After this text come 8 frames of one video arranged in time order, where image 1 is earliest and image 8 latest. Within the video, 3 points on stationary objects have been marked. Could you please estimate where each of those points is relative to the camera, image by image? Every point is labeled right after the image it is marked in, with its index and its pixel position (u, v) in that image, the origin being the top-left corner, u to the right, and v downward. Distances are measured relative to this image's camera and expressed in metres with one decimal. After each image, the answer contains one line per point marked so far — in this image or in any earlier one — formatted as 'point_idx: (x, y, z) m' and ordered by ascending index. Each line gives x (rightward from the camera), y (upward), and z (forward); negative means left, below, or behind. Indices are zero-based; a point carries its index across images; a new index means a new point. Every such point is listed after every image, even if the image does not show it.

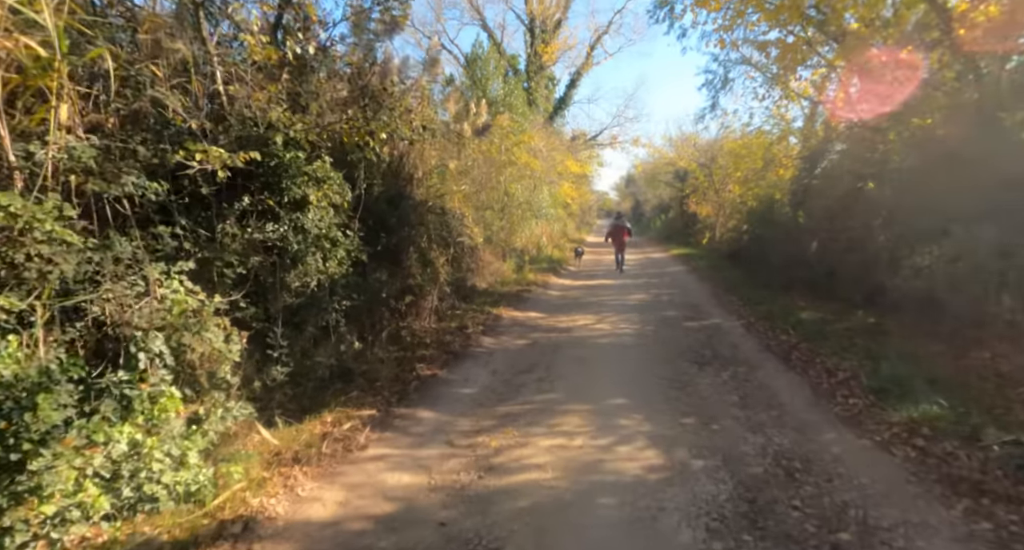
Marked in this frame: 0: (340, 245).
0: (-1.9, +0.3, +6.7) m
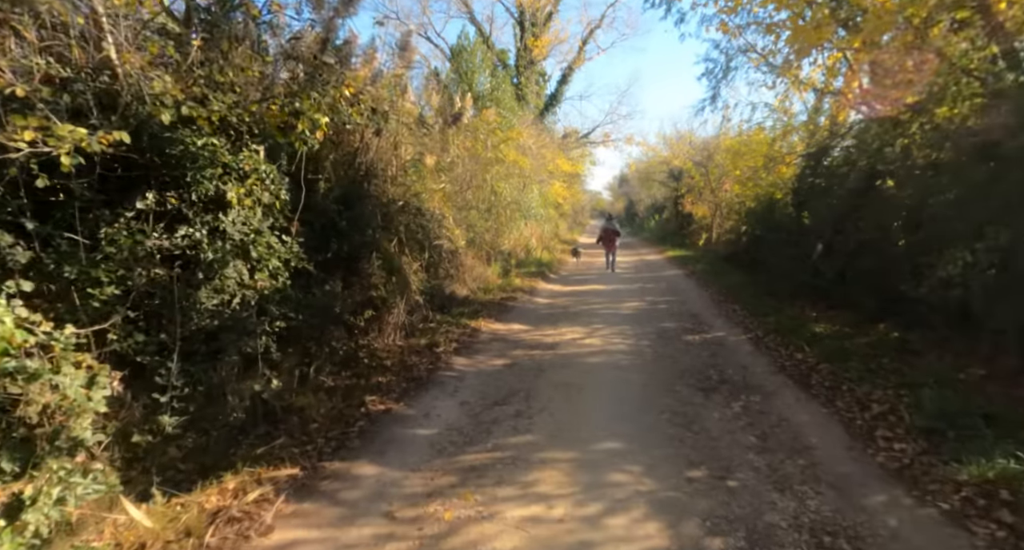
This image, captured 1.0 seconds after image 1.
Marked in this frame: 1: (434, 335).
0: (-2.1, +0.2, +5.5) m
1: (-1.2, -0.9, +8.8) m
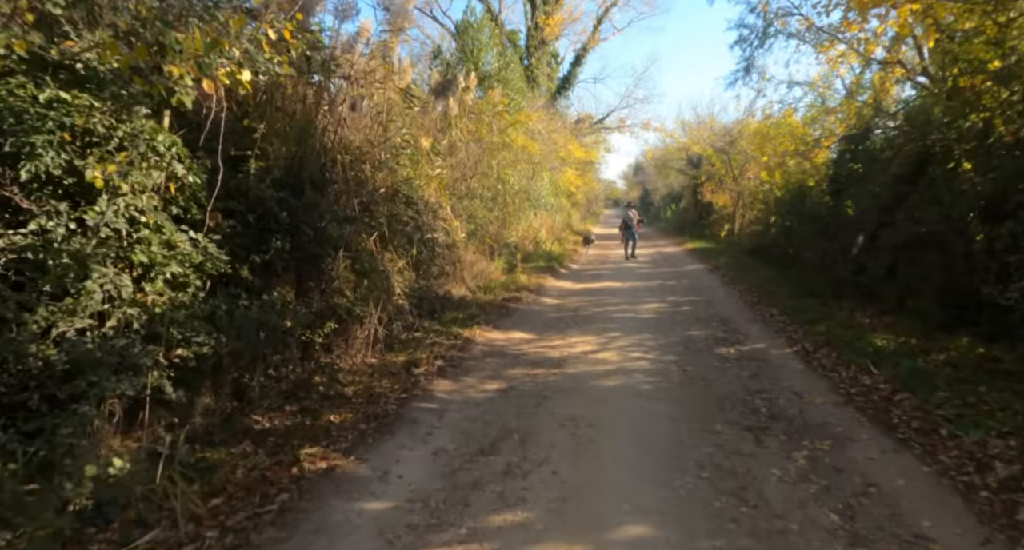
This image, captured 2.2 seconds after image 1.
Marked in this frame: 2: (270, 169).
0: (-2.2, +0.1, +4.0) m
1: (-1.2, -0.9, +7.3) m
2: (-2.1, +0.9, +5.3) m
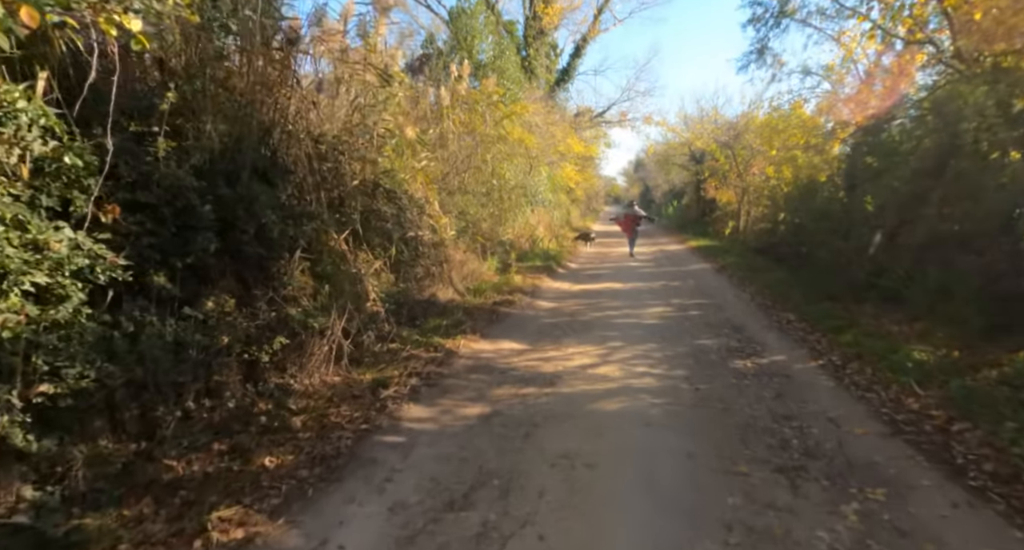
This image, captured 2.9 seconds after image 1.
0: (-2.4, +0.1, +3.0) m
1: (-1.3, -1.0, +6.4) m
2: (-2.3, +0.9, +4.4) m
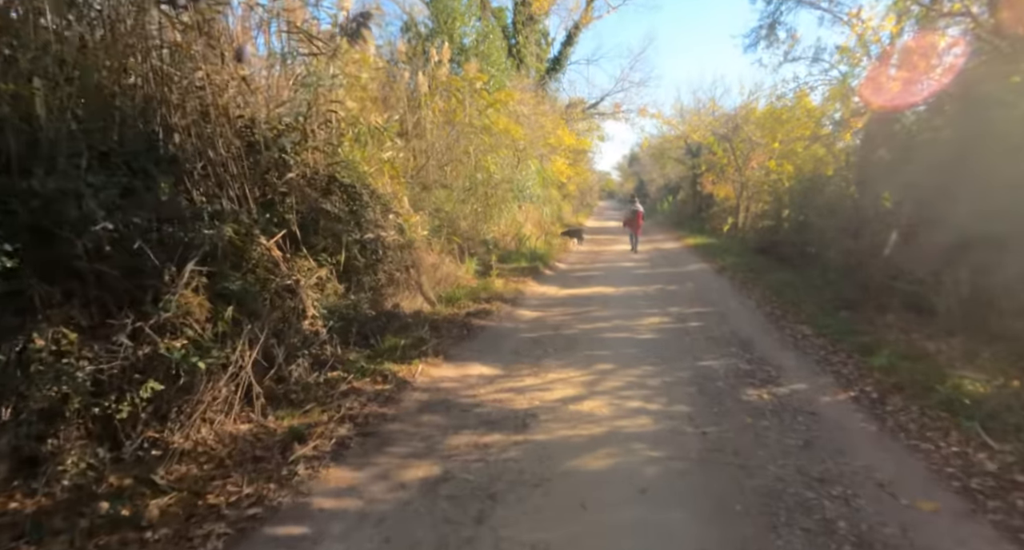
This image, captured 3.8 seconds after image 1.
0: (-2.7, -0.1, +1.7) m
1: (-1.6, -1.1, +5.1) m
2: (-2.6, +0.7, +3.0) m
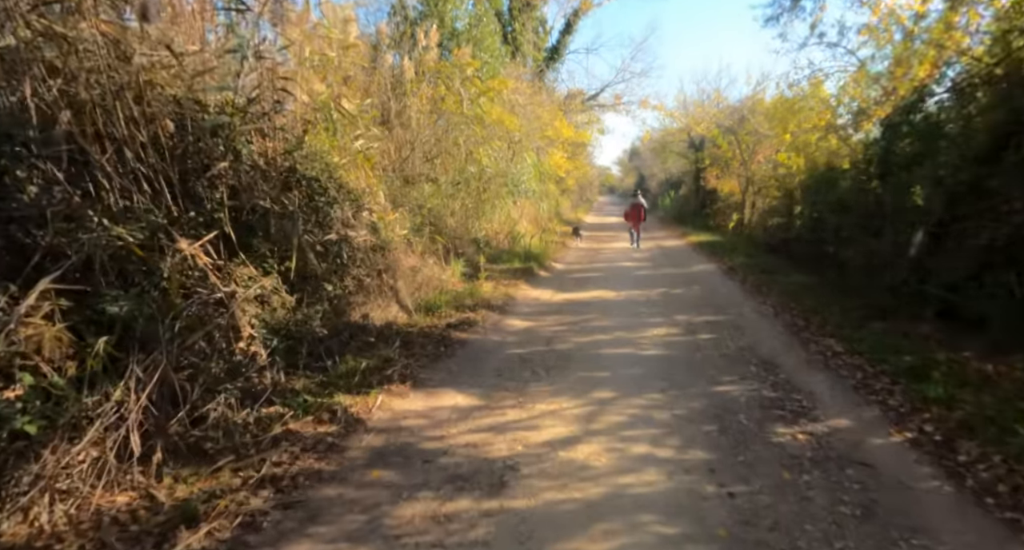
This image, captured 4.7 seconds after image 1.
0: (-2.8, -0.2, +0.6) m
1: (-1.8, -1.2, +3.9) m
2: (-2.7, +0.6, +1.9) m
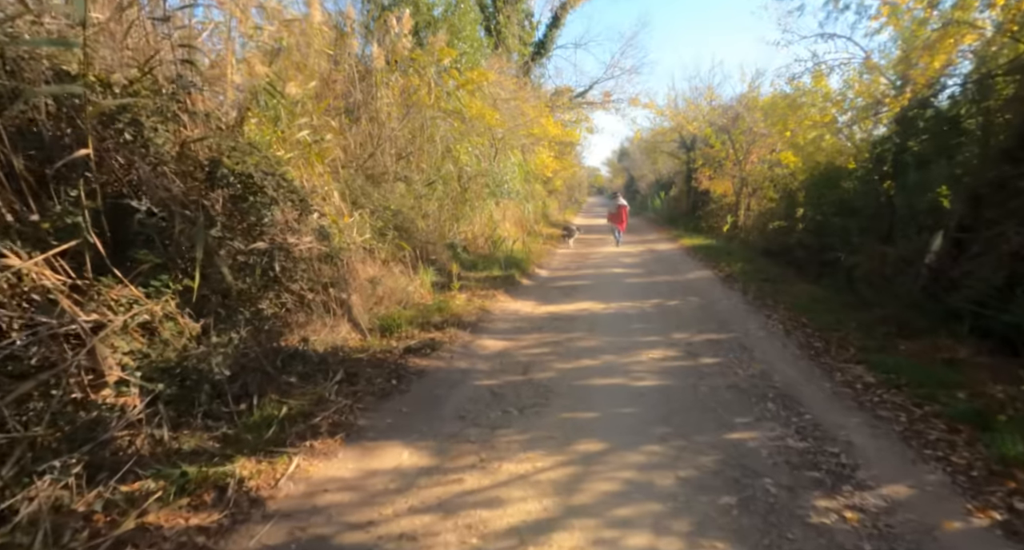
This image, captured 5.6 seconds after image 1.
0: (-3.0, -0.4, -0.7) m
1: (-2.1, -1.4, +2.6) m
2: (-3.0, +0.4, +0.6) m
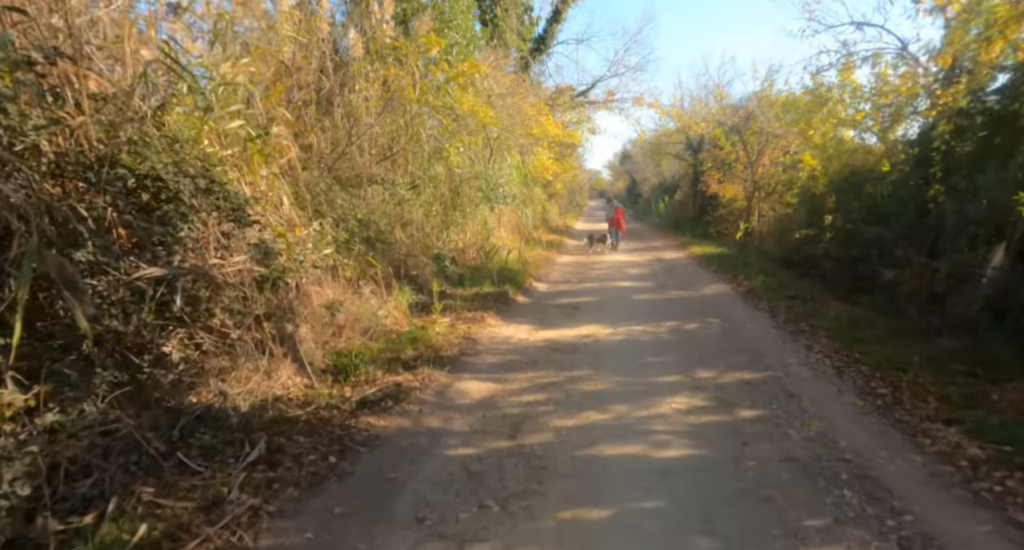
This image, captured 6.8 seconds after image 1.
0: (-3.2, -0.6, -2.3) m
1: (-2.2, -1.6, +1.1) m
2: (-3.1, +0.2, -1.0) m
